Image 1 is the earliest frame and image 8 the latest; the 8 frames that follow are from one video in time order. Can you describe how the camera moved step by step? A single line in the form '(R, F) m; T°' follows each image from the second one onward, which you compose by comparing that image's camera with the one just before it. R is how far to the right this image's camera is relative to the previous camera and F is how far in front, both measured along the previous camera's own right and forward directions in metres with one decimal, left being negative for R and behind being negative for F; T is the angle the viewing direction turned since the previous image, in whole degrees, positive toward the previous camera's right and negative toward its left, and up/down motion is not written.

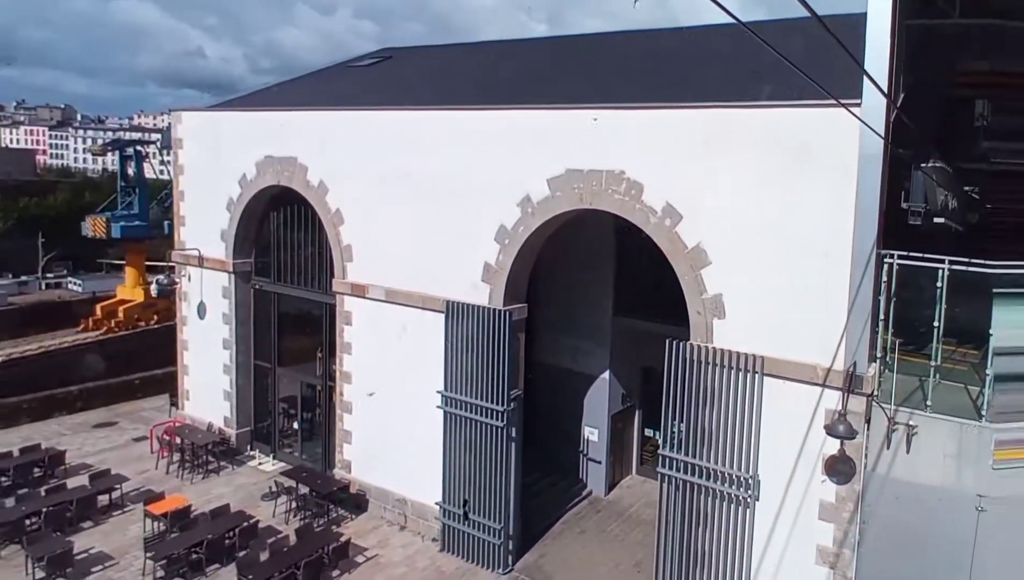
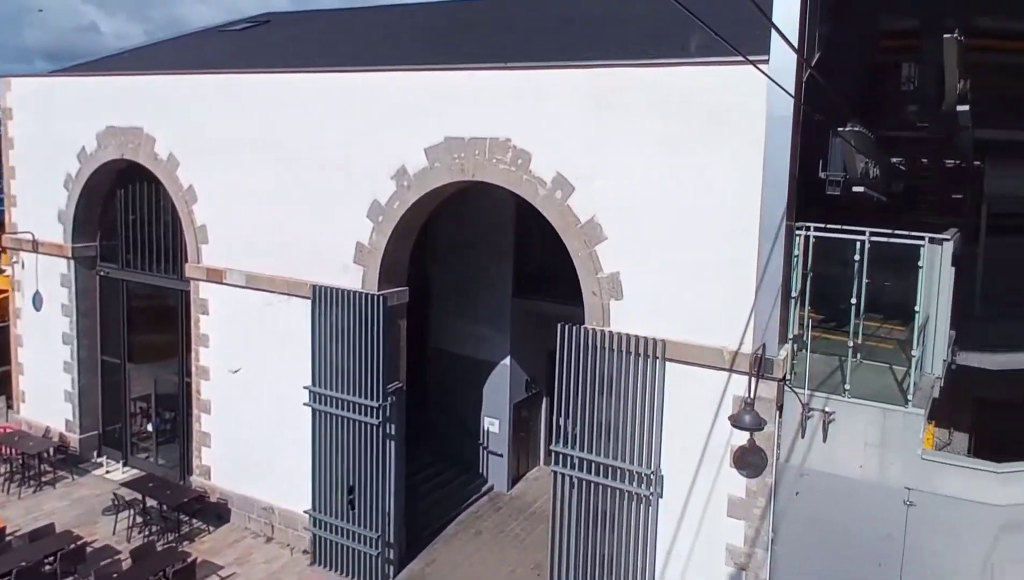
(+0.7, +0.4) m; +1°
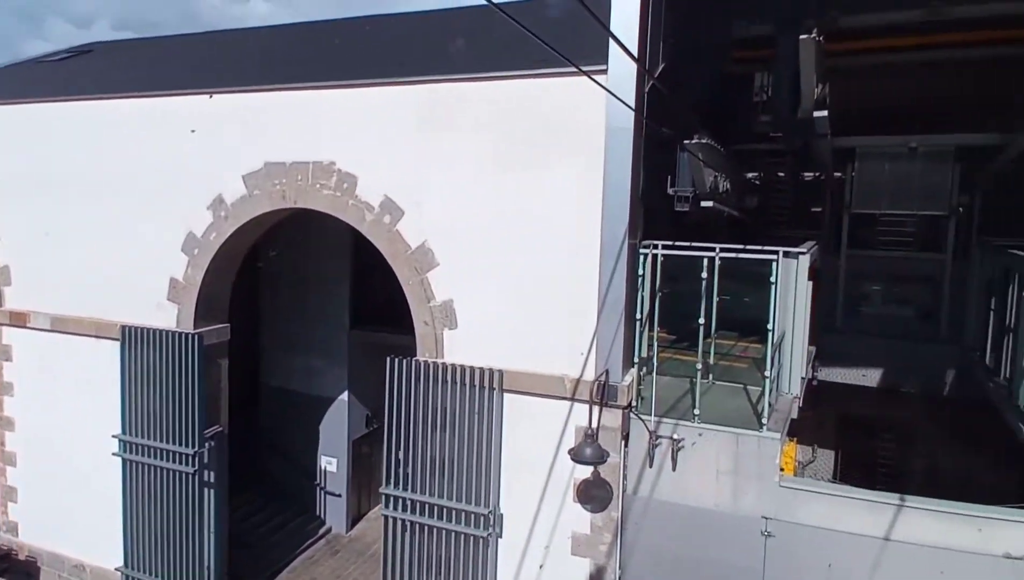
(+1.0, +0.2) m; +1°
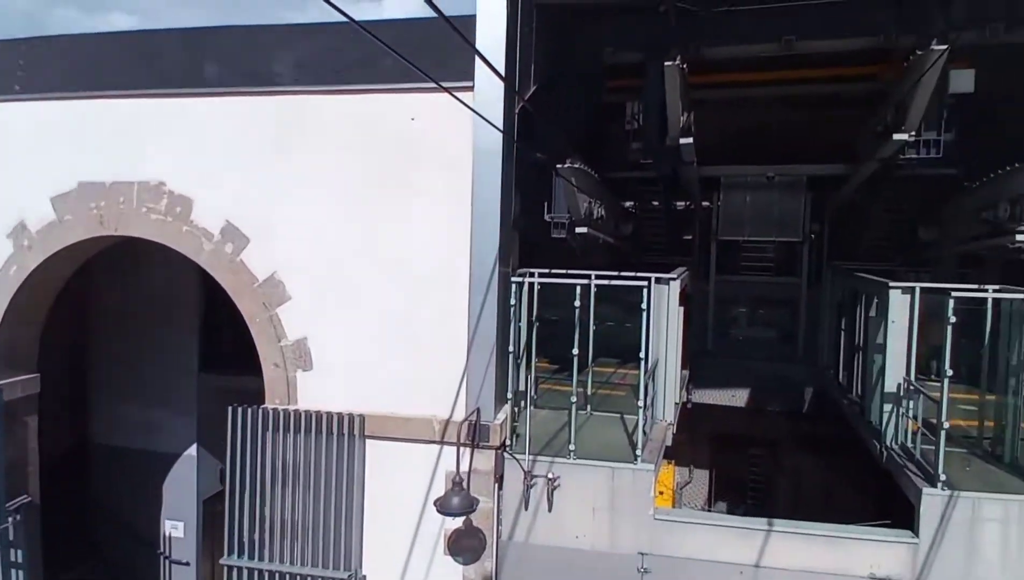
(+0.1, +0.3) m; +10°
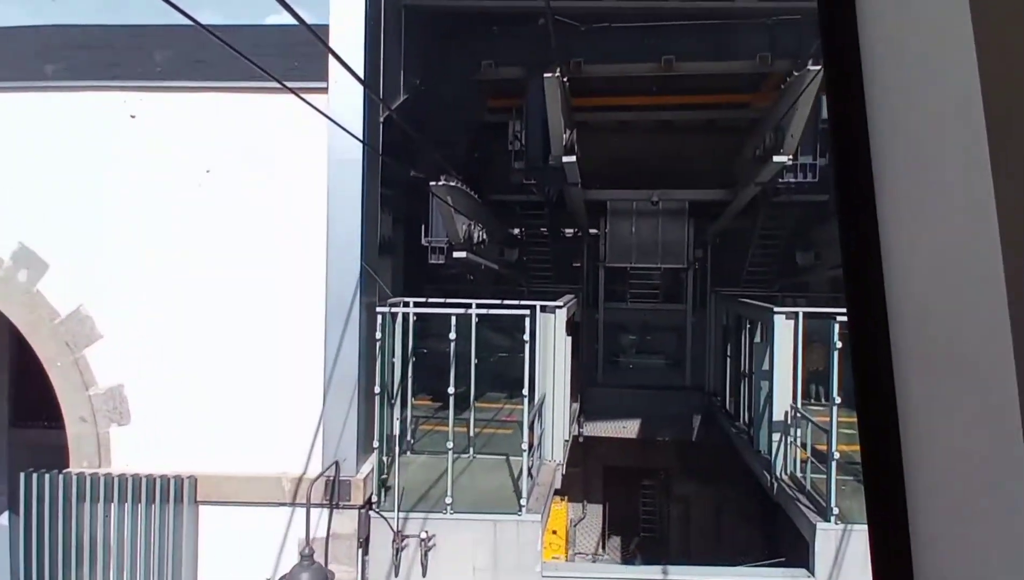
(+0.1, +0.5) m; +9°
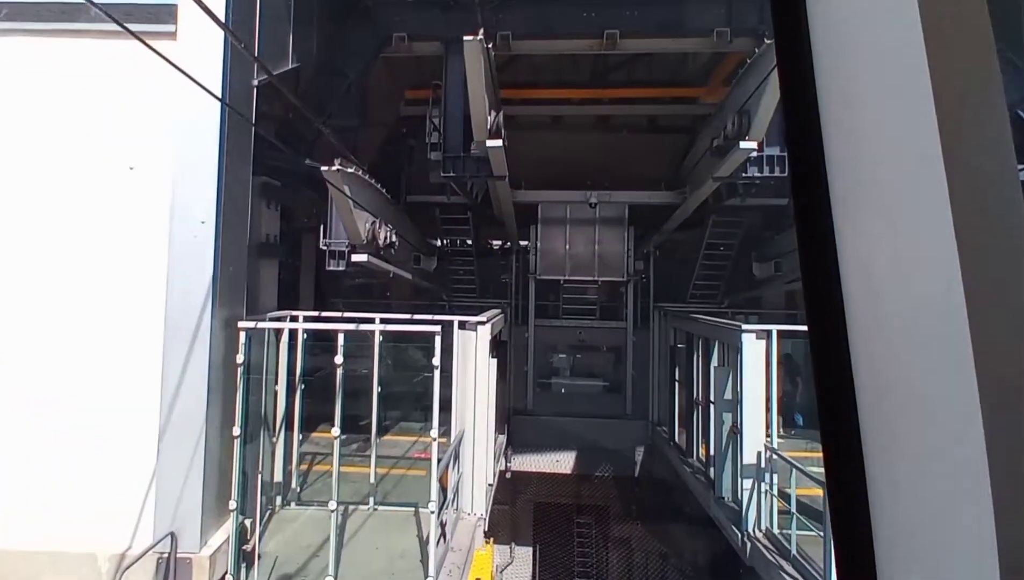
(+0.1, +0.8) m; +6°
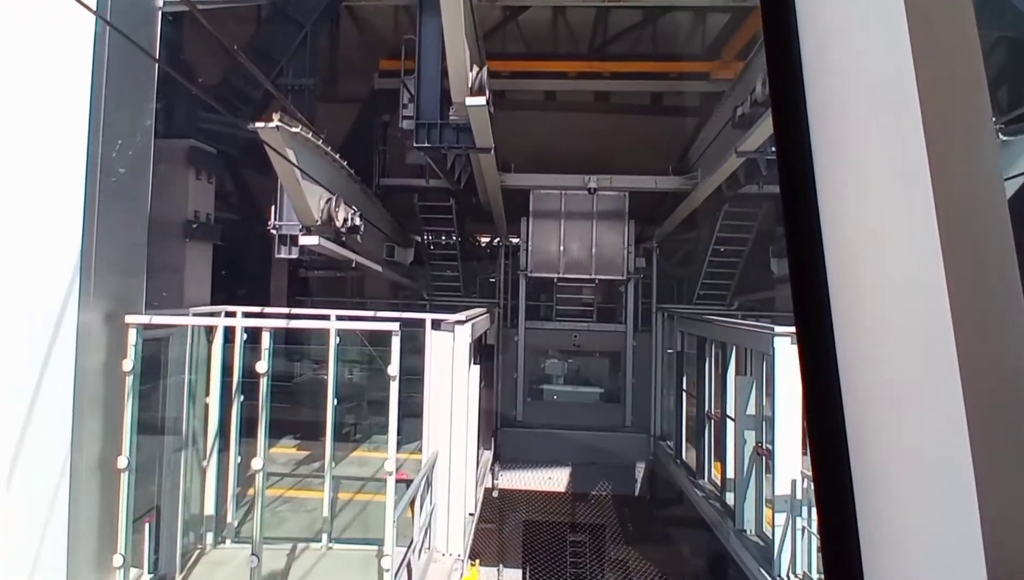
(0.0, +0.7) m; +1°
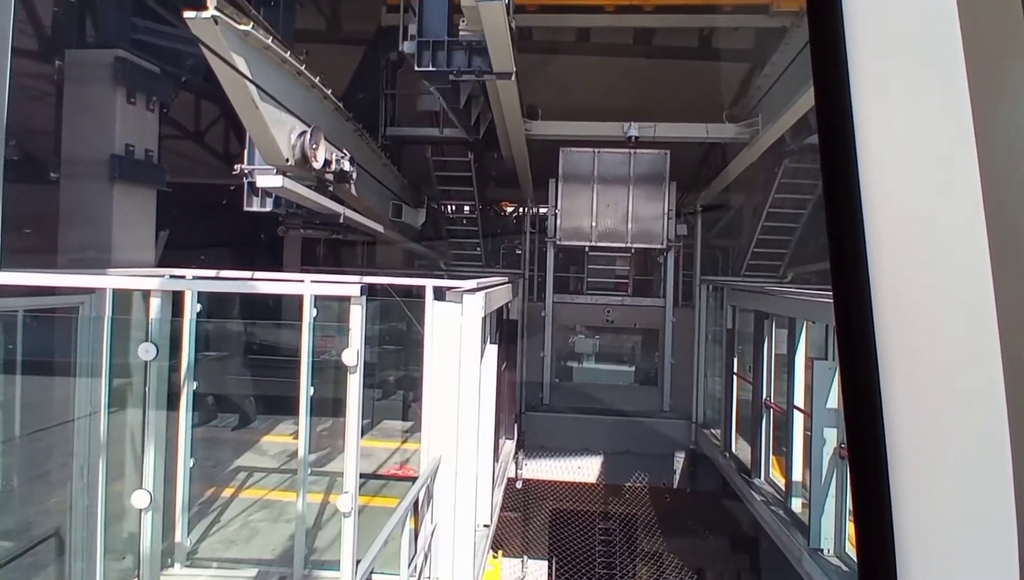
(0.0, +0.7) m; -2°
